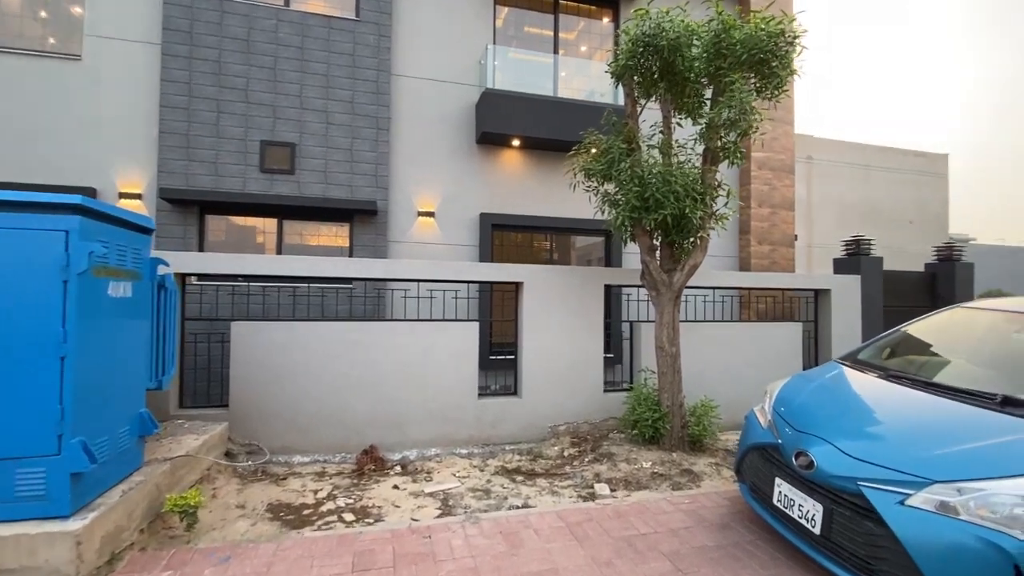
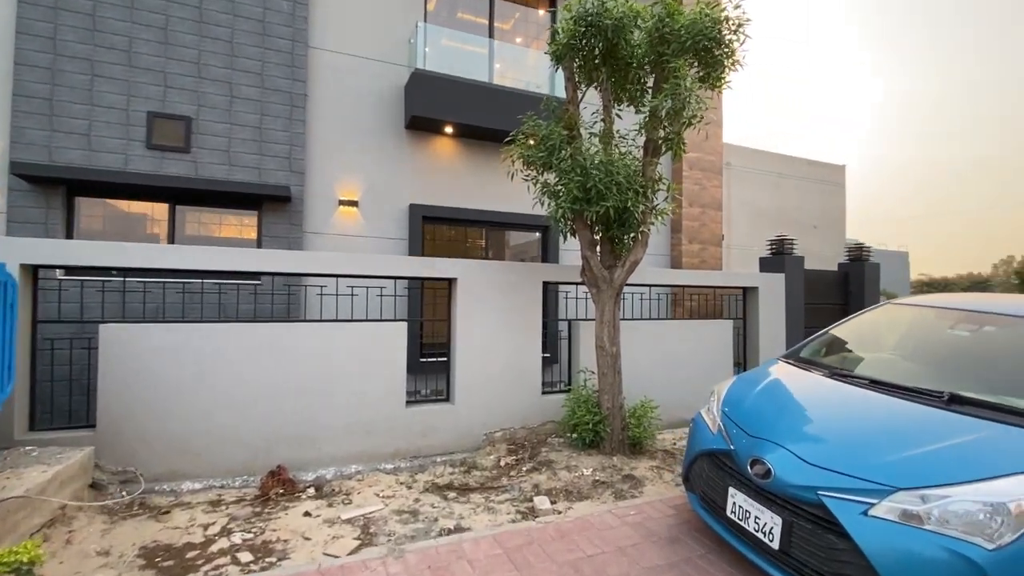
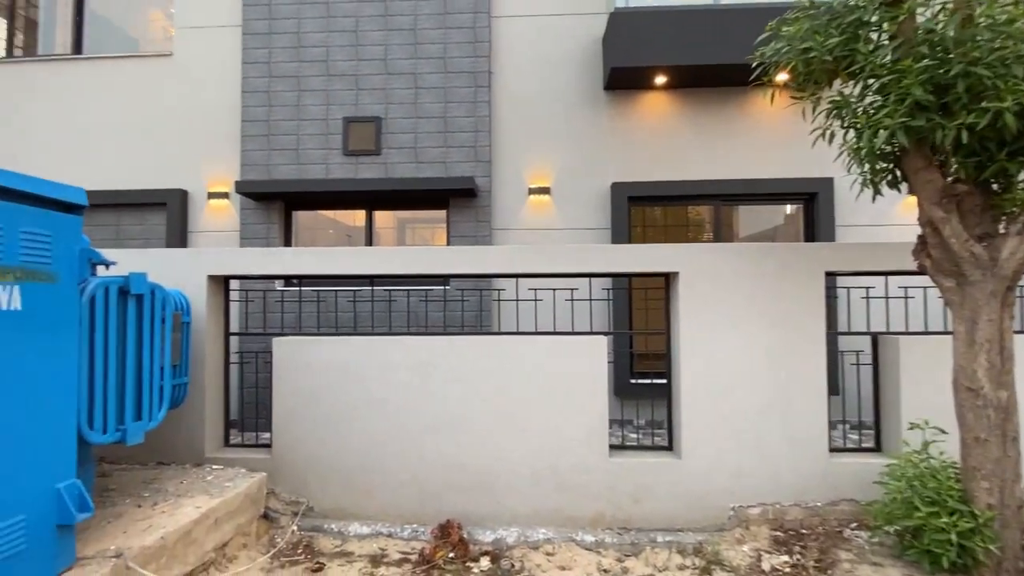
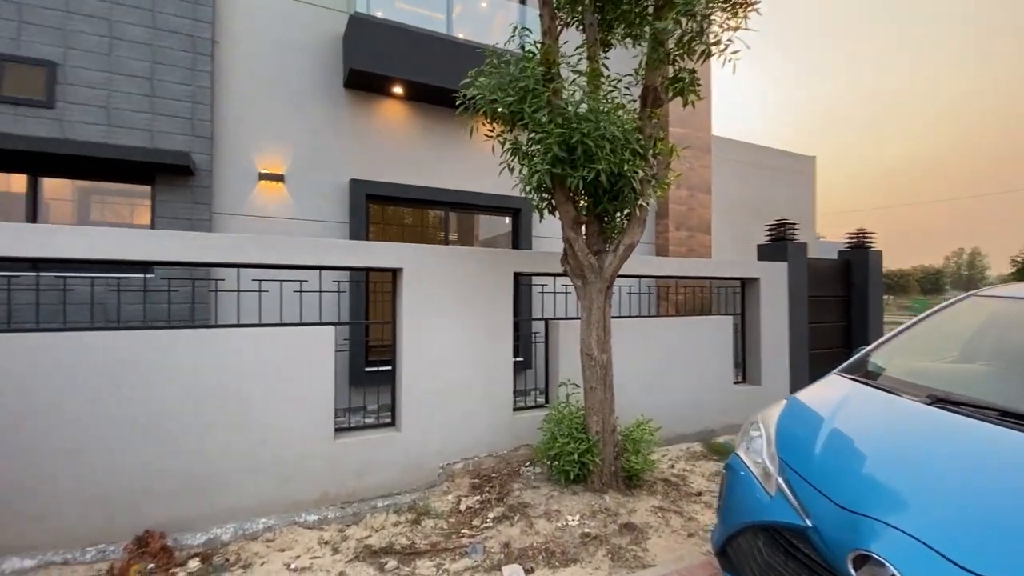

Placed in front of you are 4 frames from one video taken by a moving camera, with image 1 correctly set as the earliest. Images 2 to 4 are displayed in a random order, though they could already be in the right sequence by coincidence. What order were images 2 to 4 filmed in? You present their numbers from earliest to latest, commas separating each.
2, 4, 3
